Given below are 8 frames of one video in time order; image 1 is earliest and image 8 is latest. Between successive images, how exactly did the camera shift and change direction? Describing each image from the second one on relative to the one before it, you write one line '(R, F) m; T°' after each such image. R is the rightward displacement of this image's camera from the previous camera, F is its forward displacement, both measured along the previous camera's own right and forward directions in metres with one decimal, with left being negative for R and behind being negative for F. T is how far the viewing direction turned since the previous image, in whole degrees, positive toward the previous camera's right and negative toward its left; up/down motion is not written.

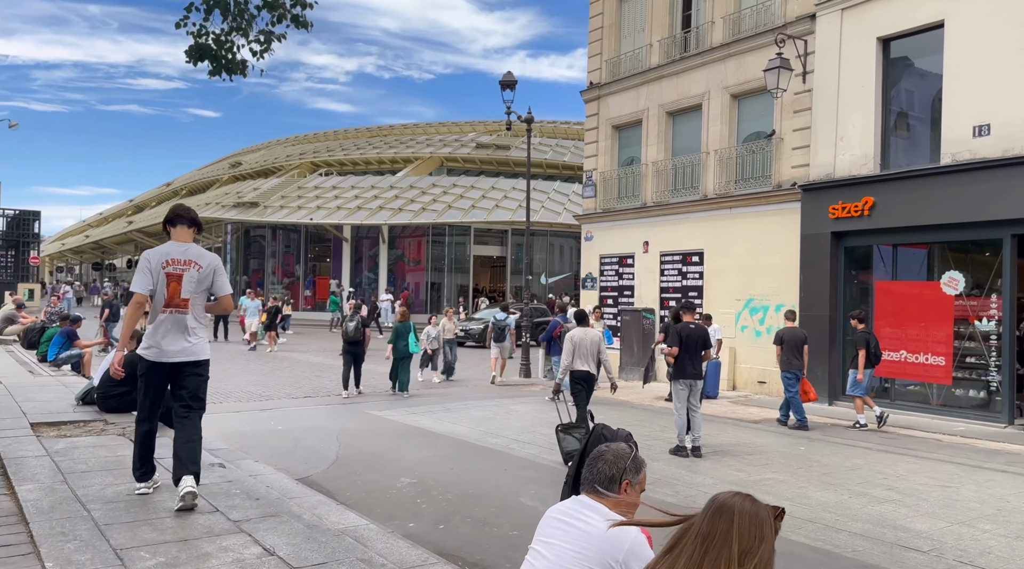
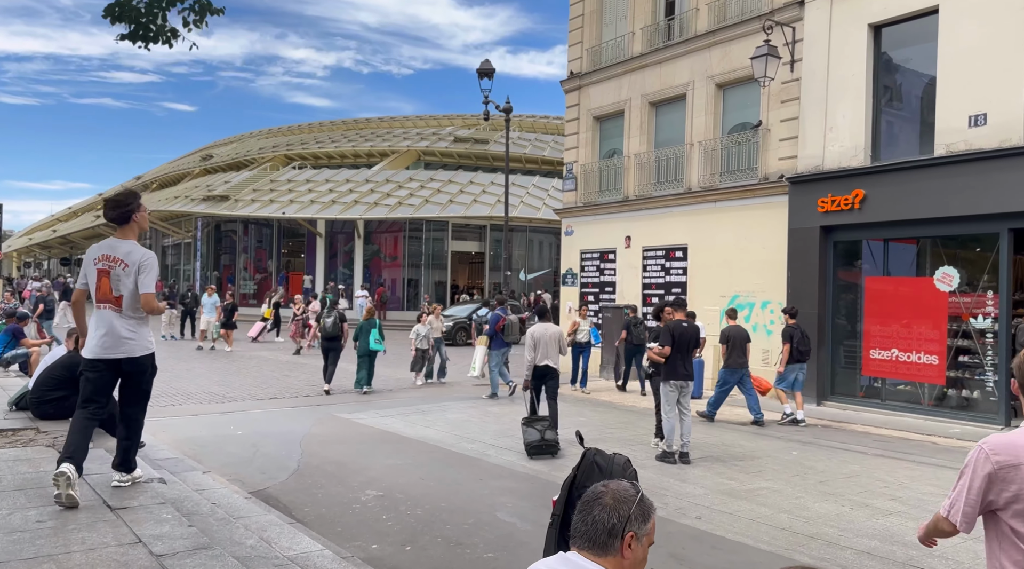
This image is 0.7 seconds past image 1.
(0.0, +0.6) m; +2°
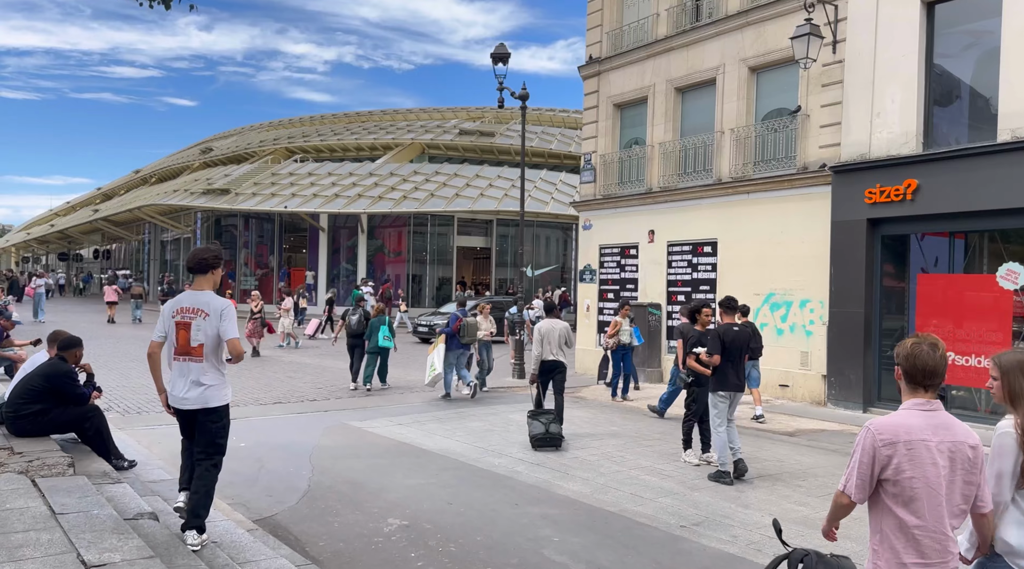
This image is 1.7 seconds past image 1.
(-0.3, +0.9) m; 0°
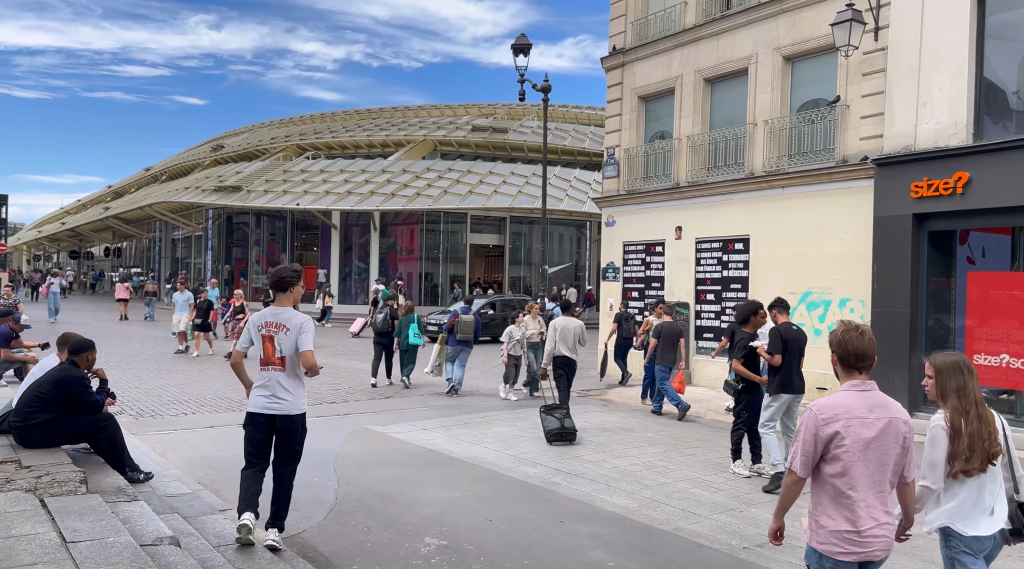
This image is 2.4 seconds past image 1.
(-0.3, +0.5) m; -1°
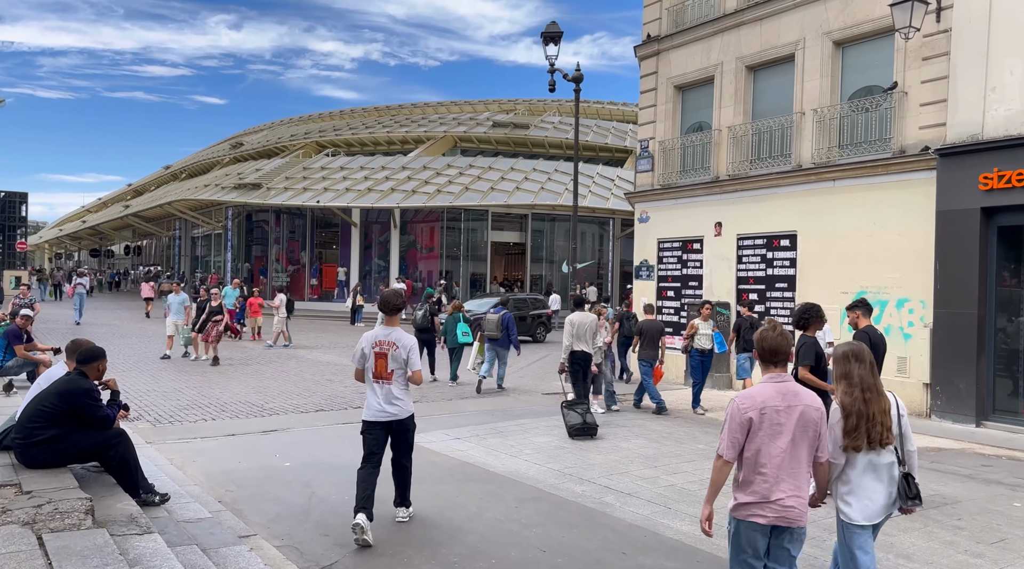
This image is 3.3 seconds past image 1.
(-0.3, +0.7) m; -1°
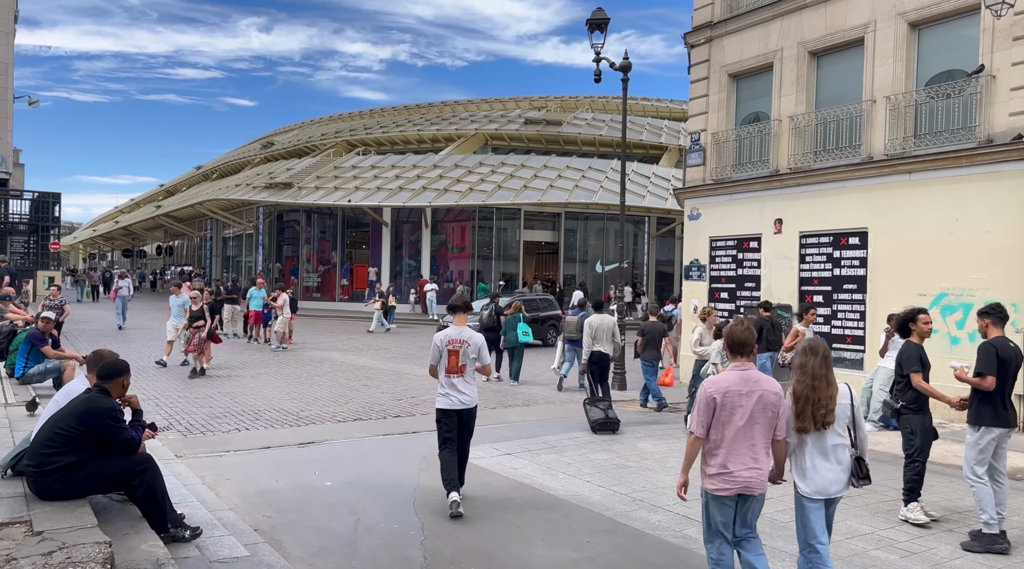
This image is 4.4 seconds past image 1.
(-0.3, +0.8) m; -2°
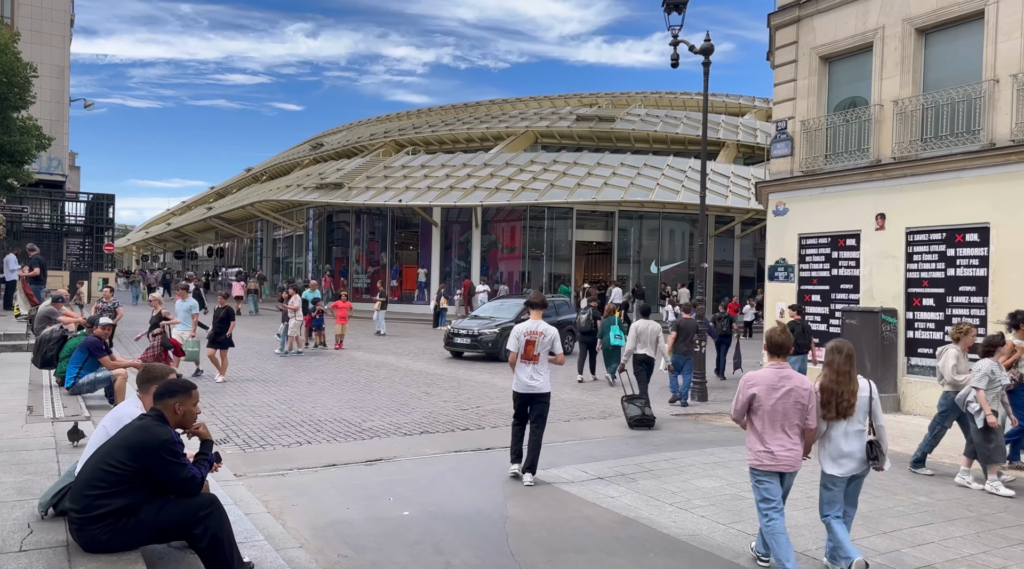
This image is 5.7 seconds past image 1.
(-0.5, +0.9) m; -3°
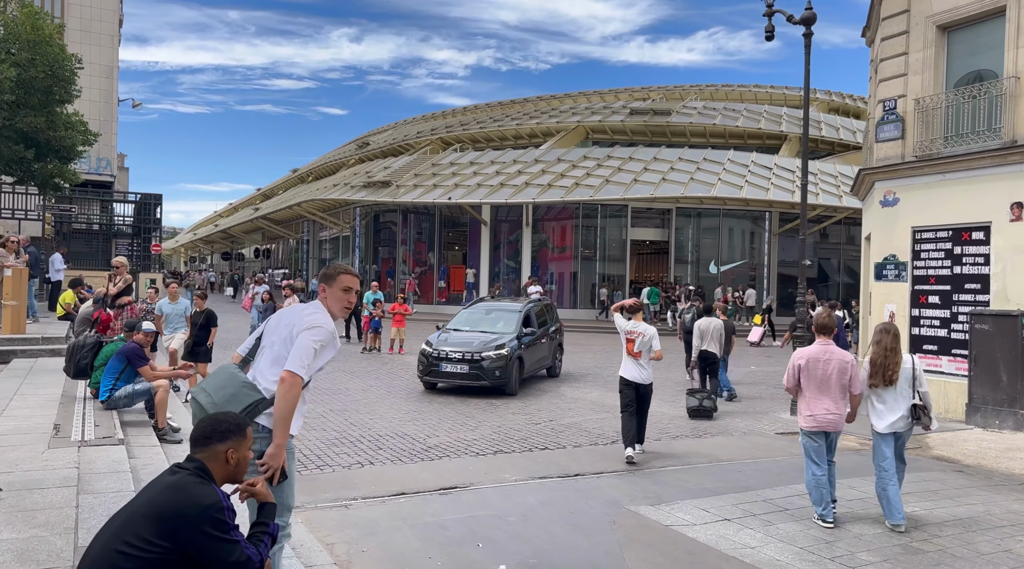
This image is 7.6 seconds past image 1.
(-0.5, +1.3) m; -3°
